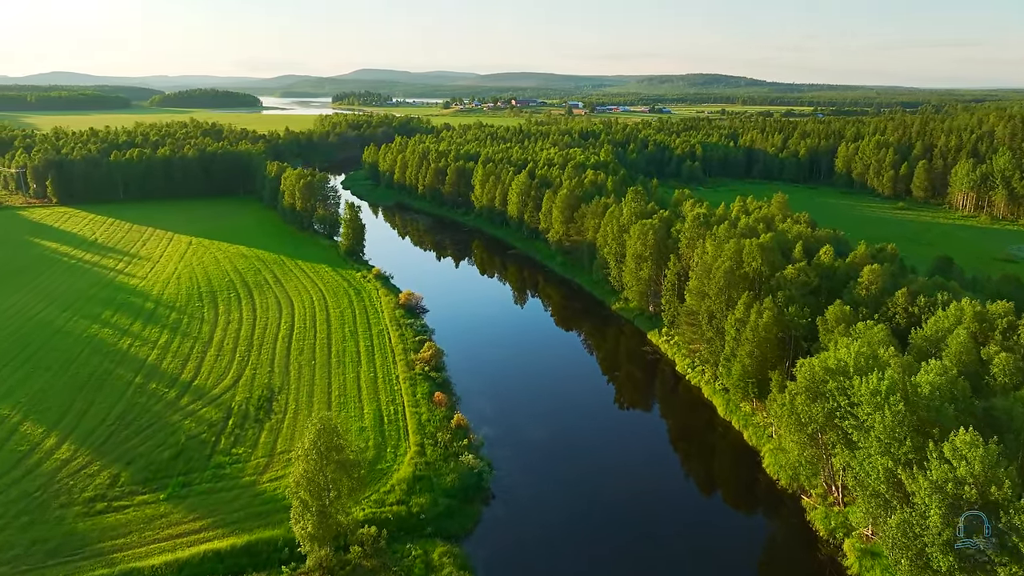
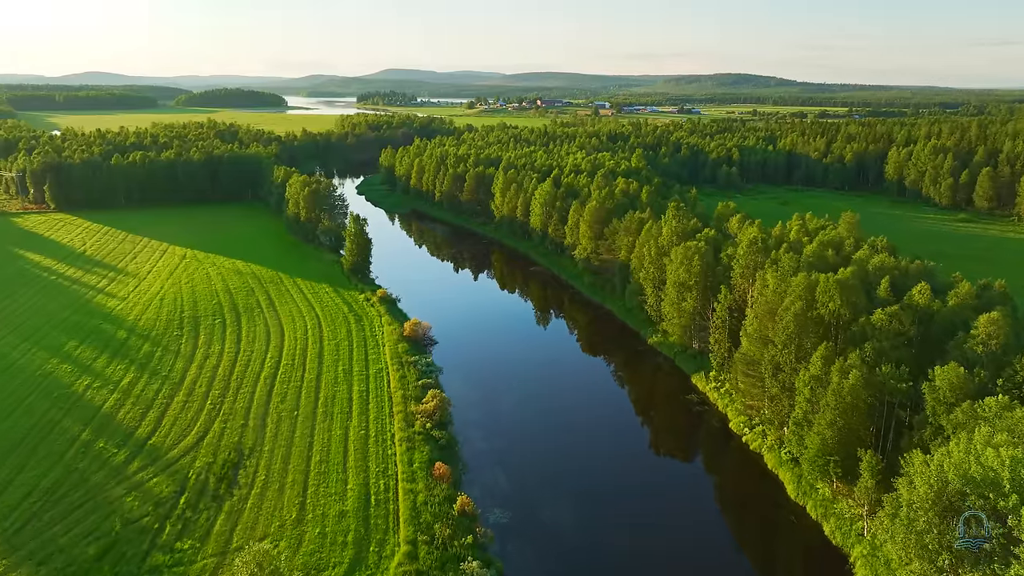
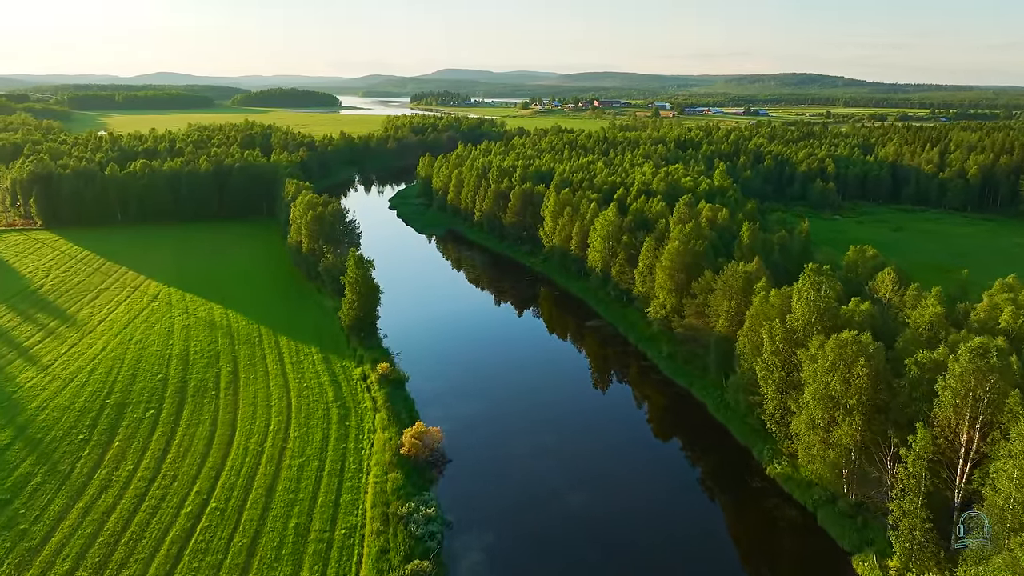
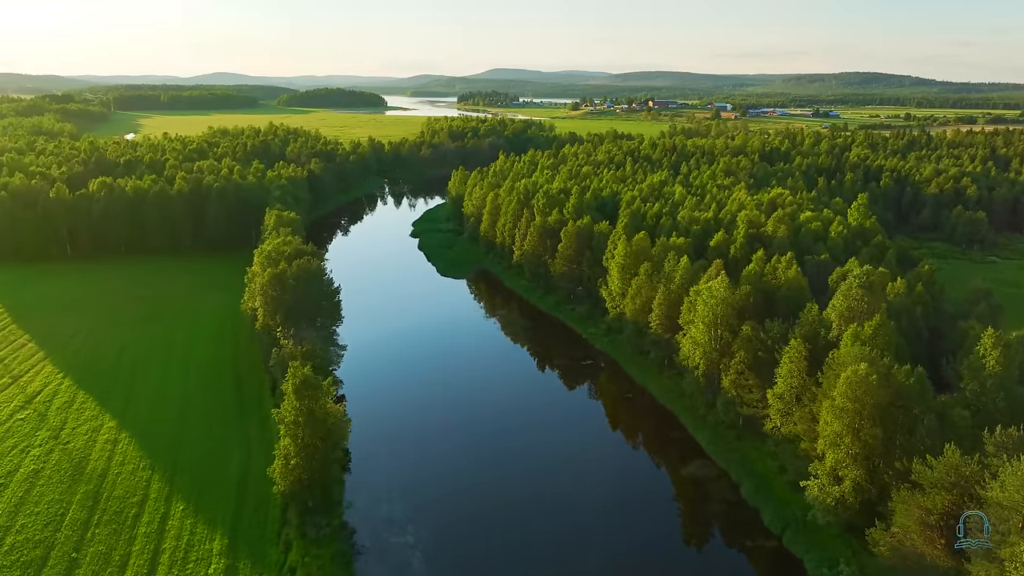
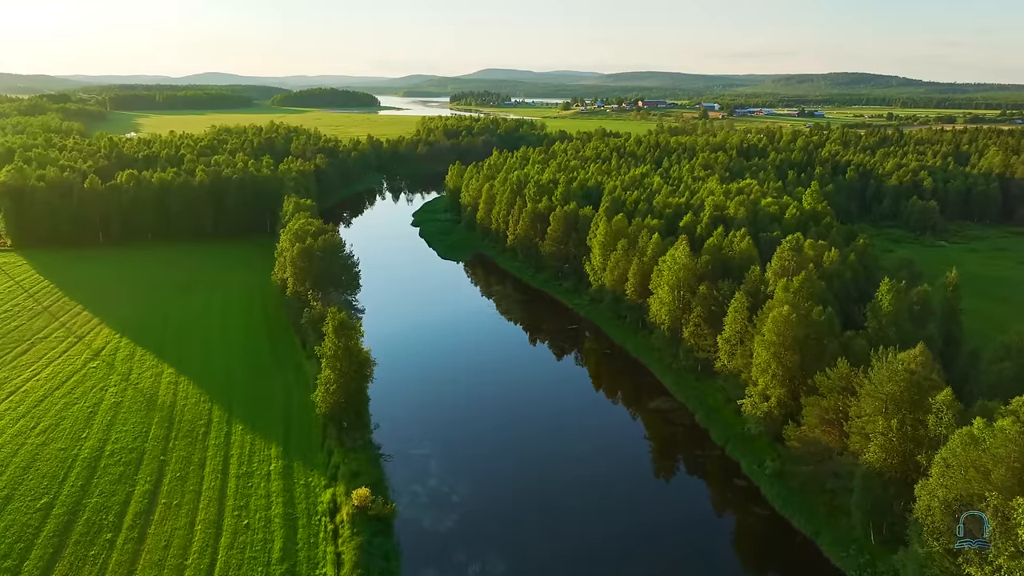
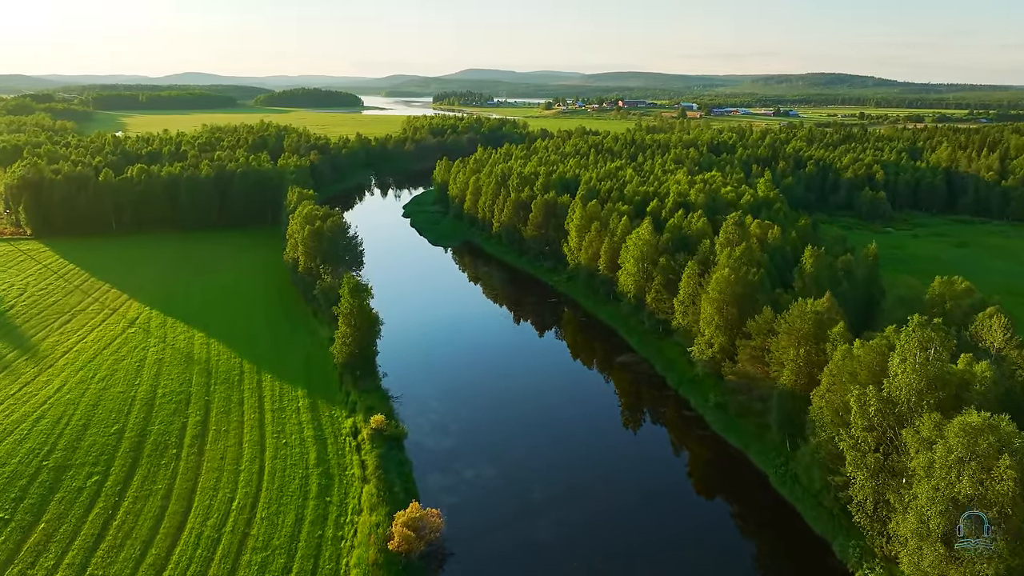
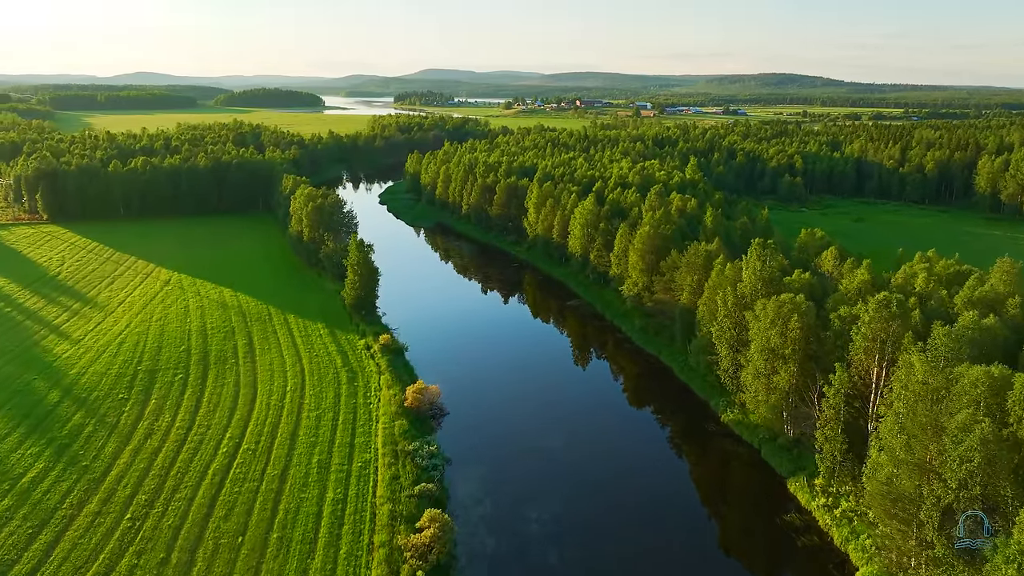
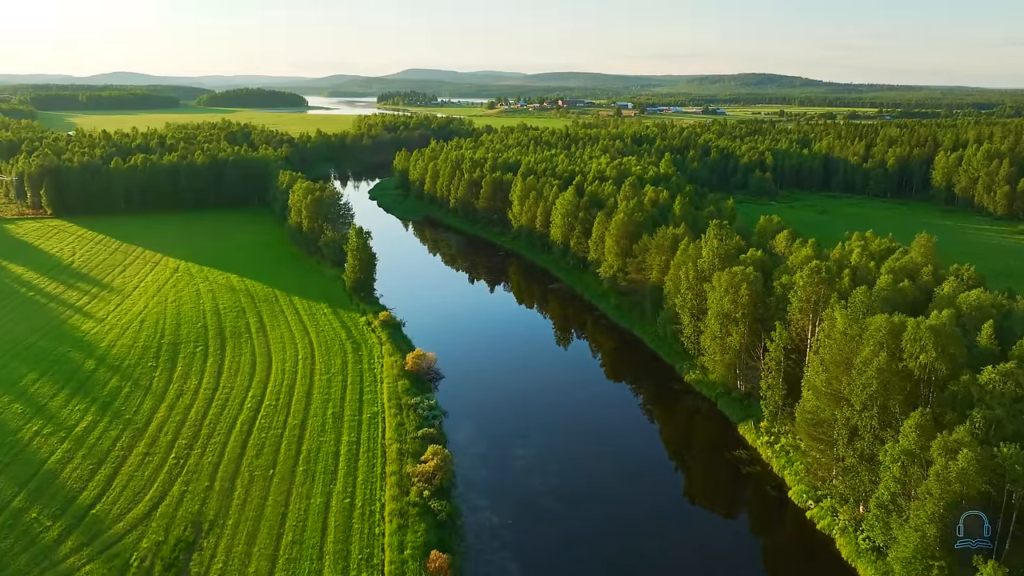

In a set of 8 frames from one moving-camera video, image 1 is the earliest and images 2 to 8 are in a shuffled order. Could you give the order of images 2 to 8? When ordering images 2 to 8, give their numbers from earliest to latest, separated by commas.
2, 8, 7, 3, 6, 5, 4
